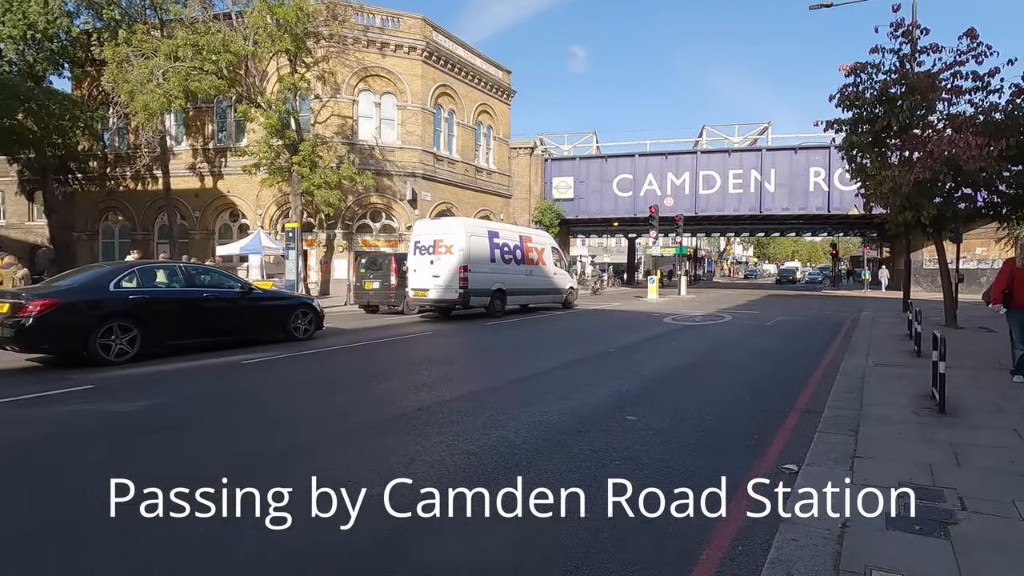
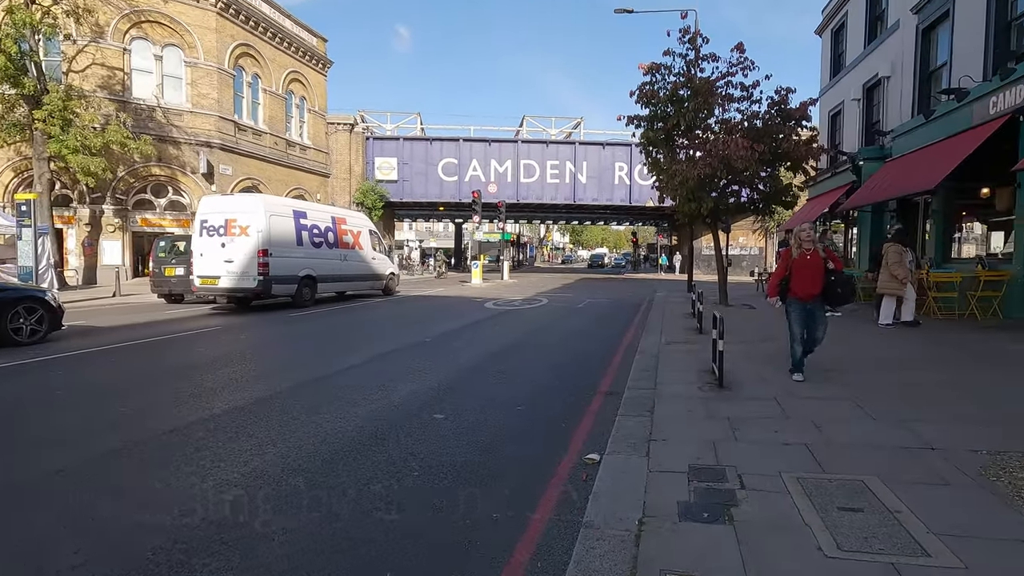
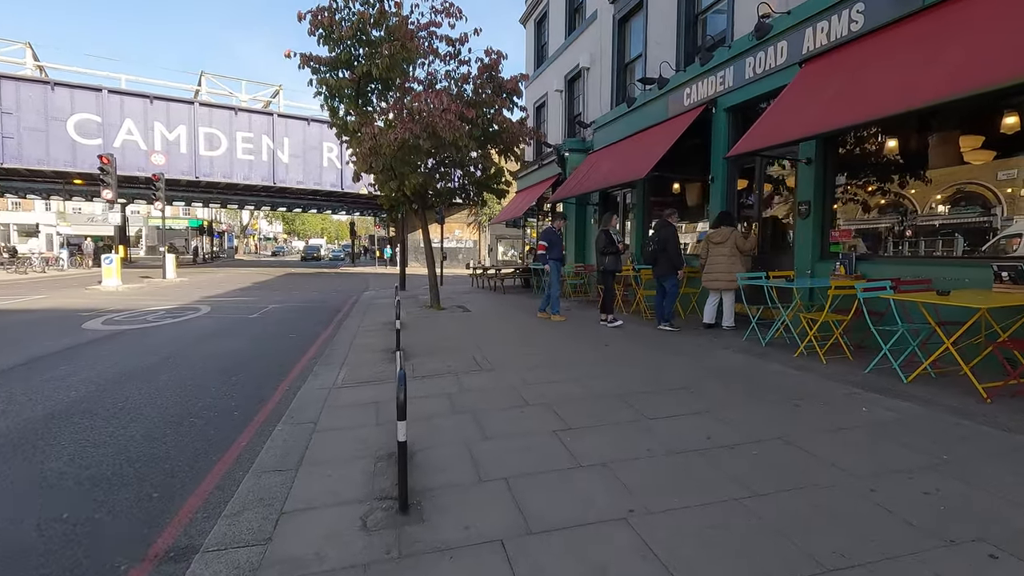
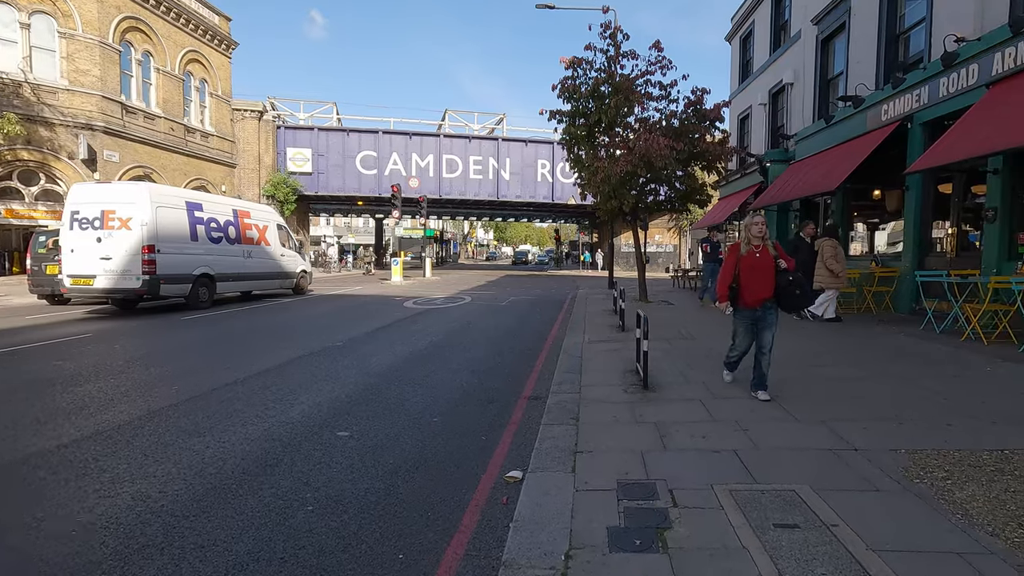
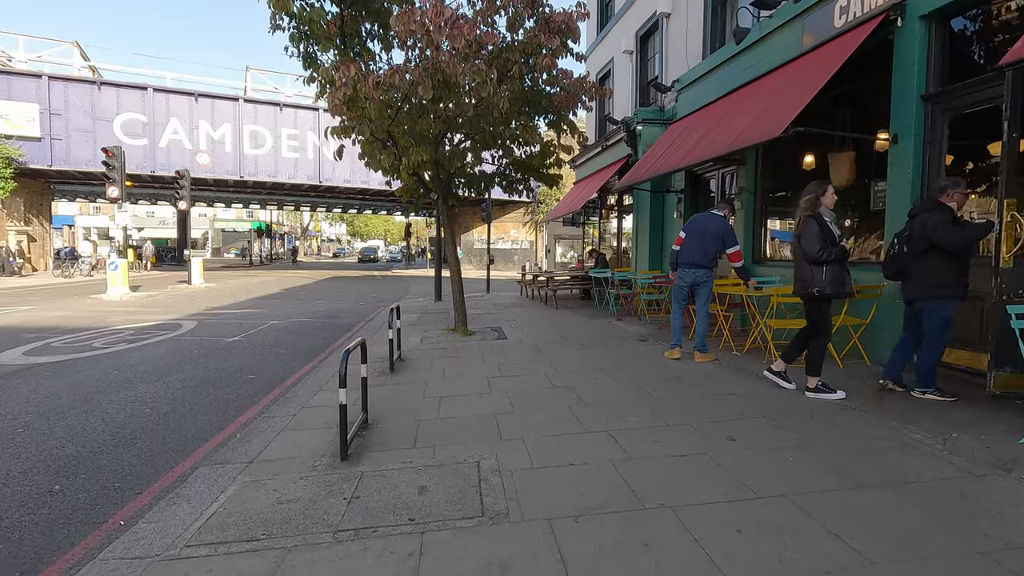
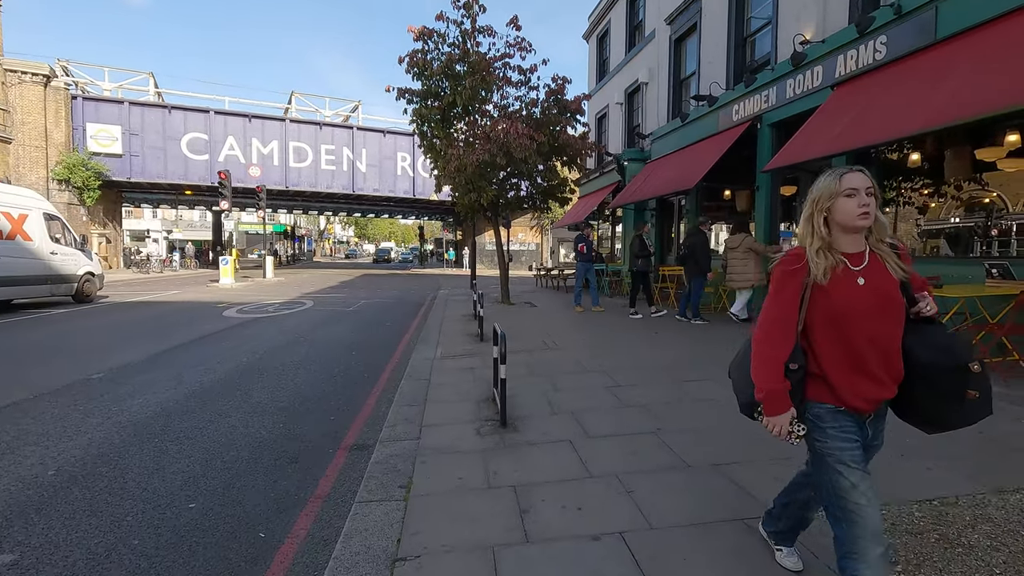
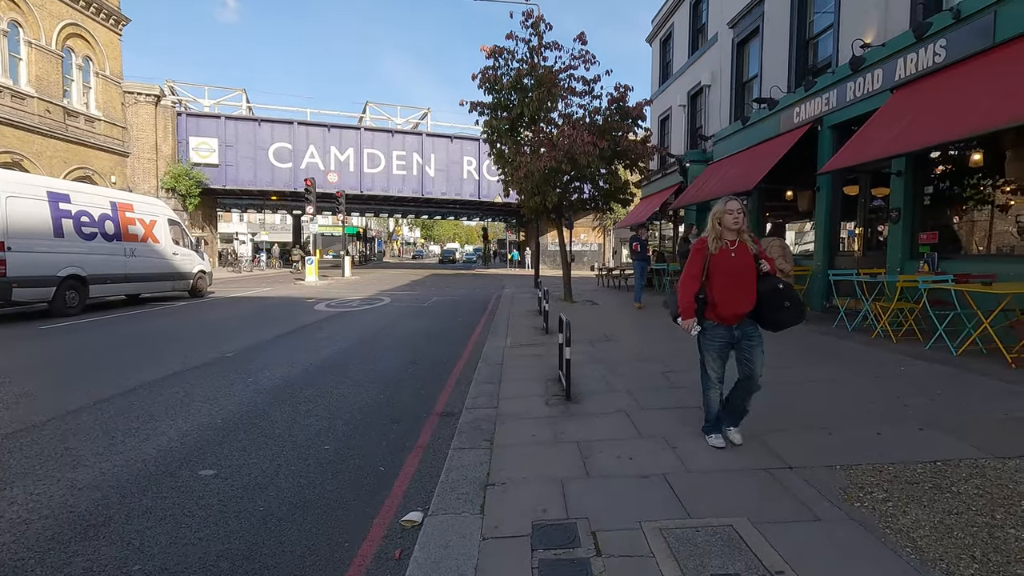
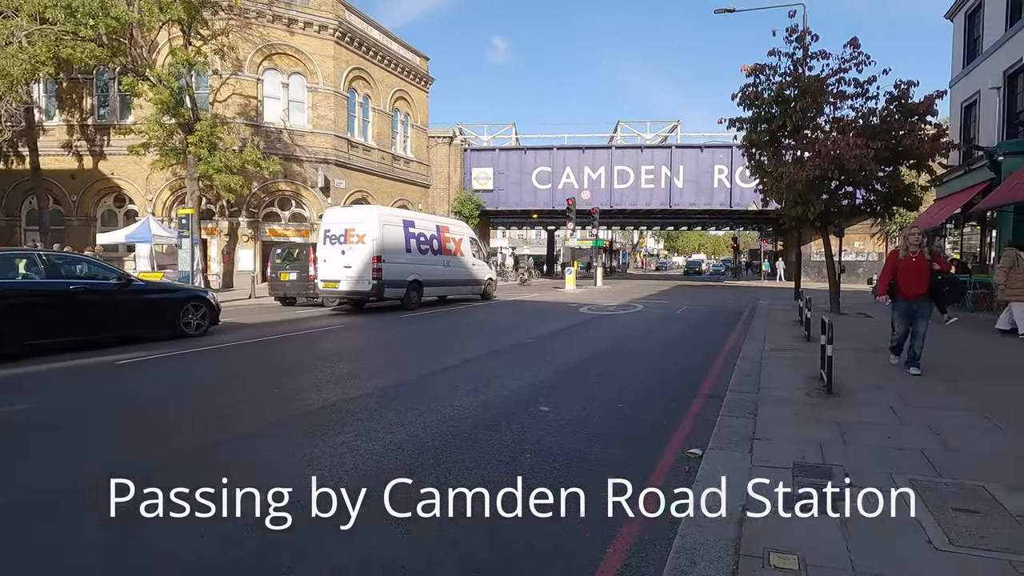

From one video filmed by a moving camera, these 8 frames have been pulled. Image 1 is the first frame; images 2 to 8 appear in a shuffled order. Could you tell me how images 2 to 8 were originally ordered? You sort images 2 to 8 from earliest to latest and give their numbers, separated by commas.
8, 2, 4, 7, 6, 3, 5
